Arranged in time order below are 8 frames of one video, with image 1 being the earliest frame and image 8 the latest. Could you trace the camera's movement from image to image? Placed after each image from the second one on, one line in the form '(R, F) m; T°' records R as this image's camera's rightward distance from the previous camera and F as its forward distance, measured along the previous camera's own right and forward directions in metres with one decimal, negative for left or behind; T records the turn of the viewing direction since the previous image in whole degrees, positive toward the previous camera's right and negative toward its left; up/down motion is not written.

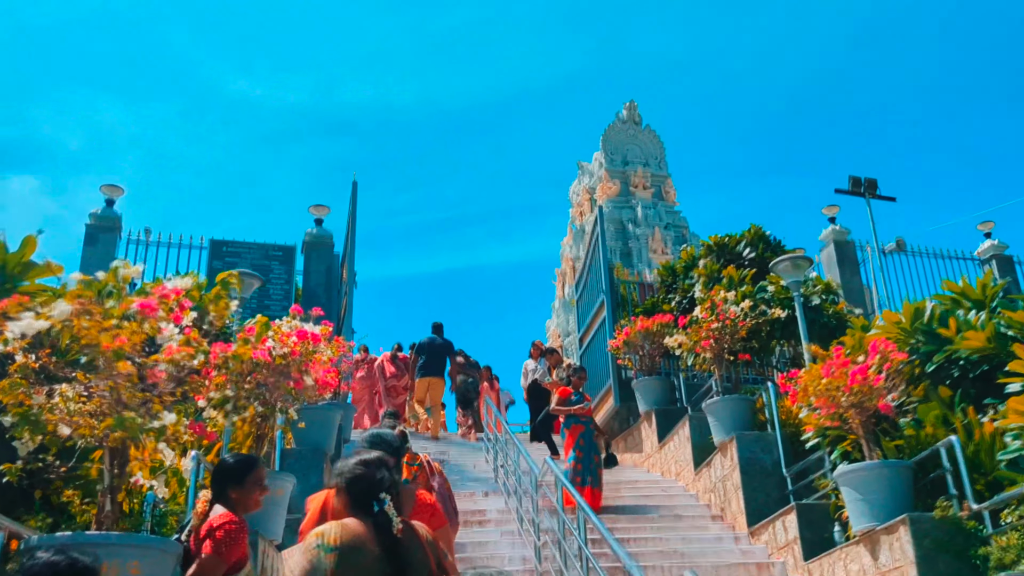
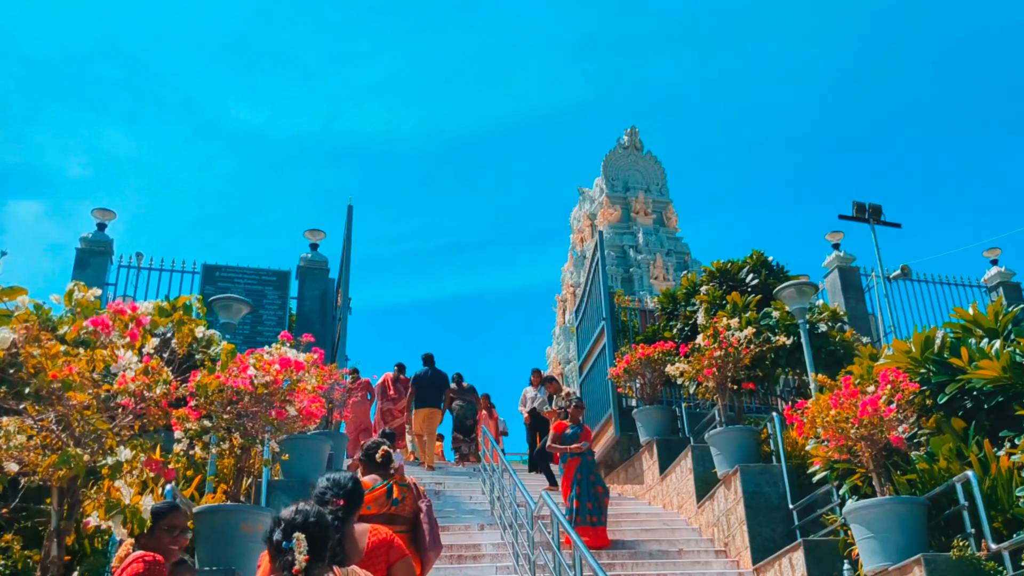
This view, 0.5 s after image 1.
(+0.1, +0.3) m; 0°
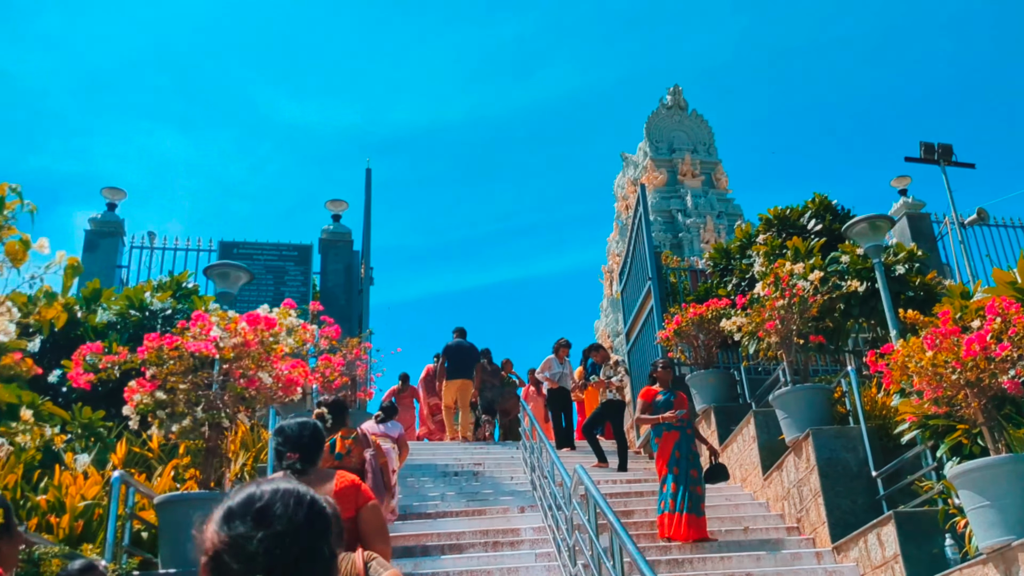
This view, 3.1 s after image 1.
(+0.2, +1.2) m; -3°
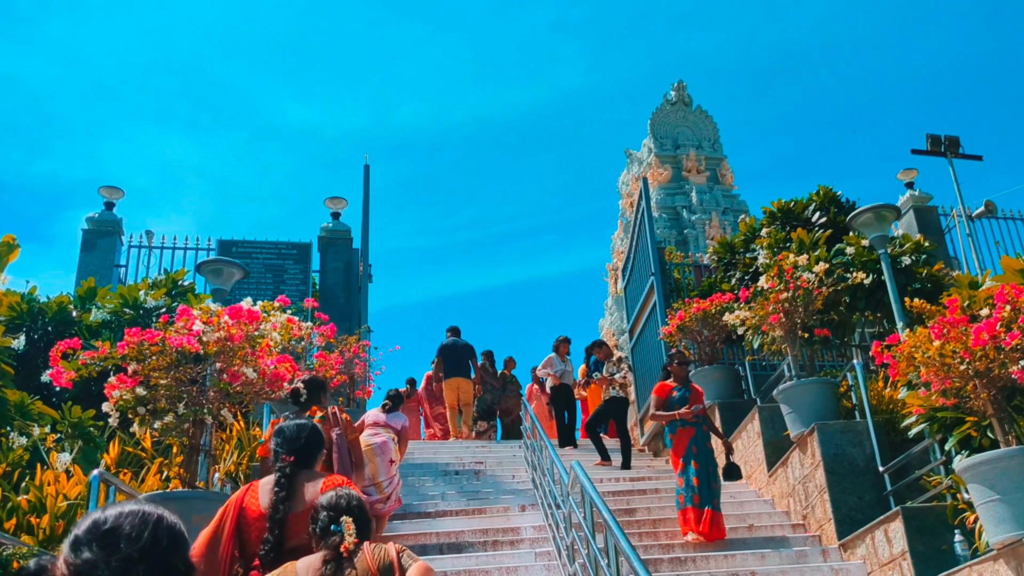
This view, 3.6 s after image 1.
(+0.1, +0.2) m; 0°
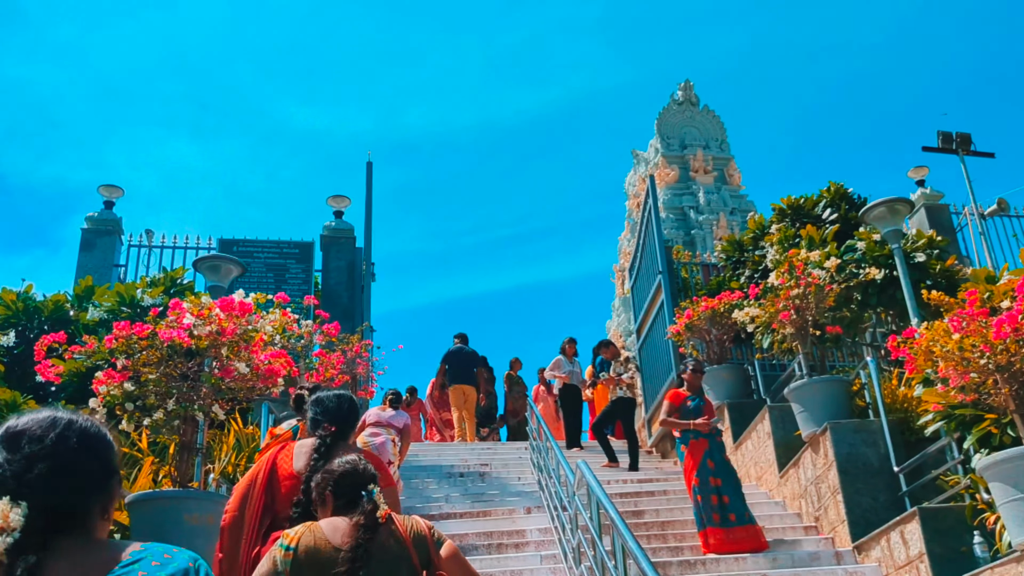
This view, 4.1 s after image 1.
(0.0, +0.2) m; 0°
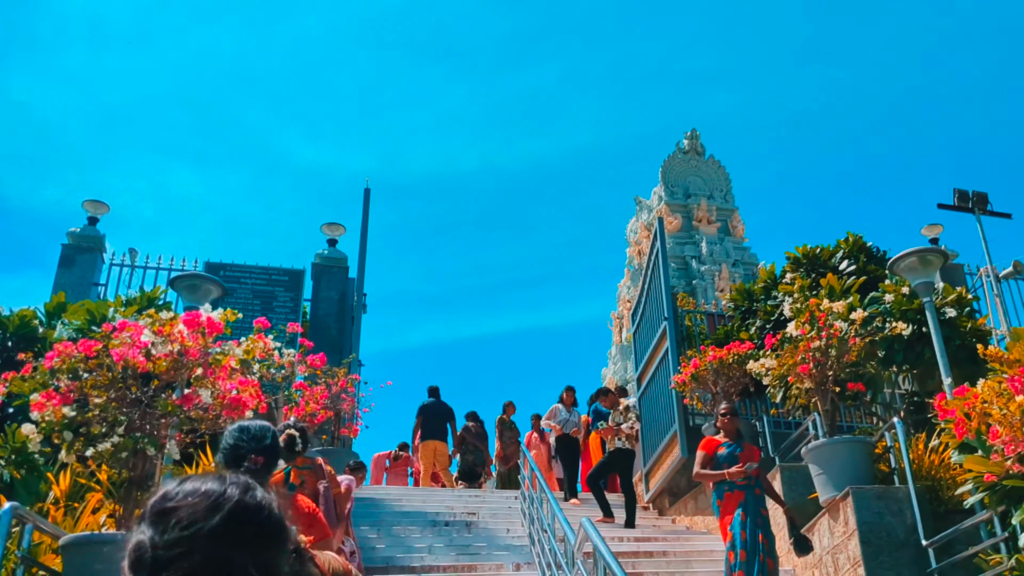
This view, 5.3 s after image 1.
(-0.1, +0.6) m; 0°
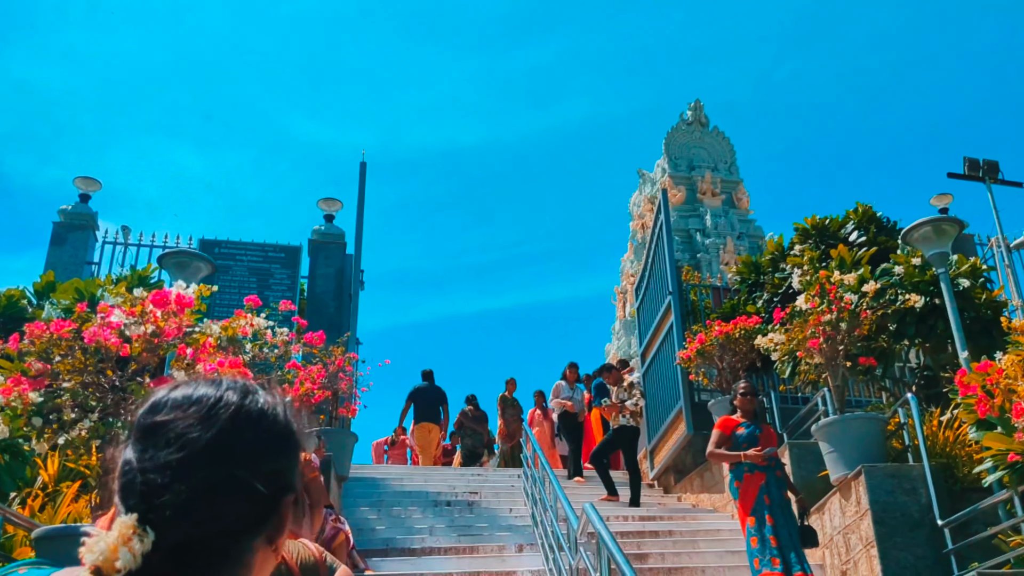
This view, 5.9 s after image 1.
(0.0, +0.3) m; 0°
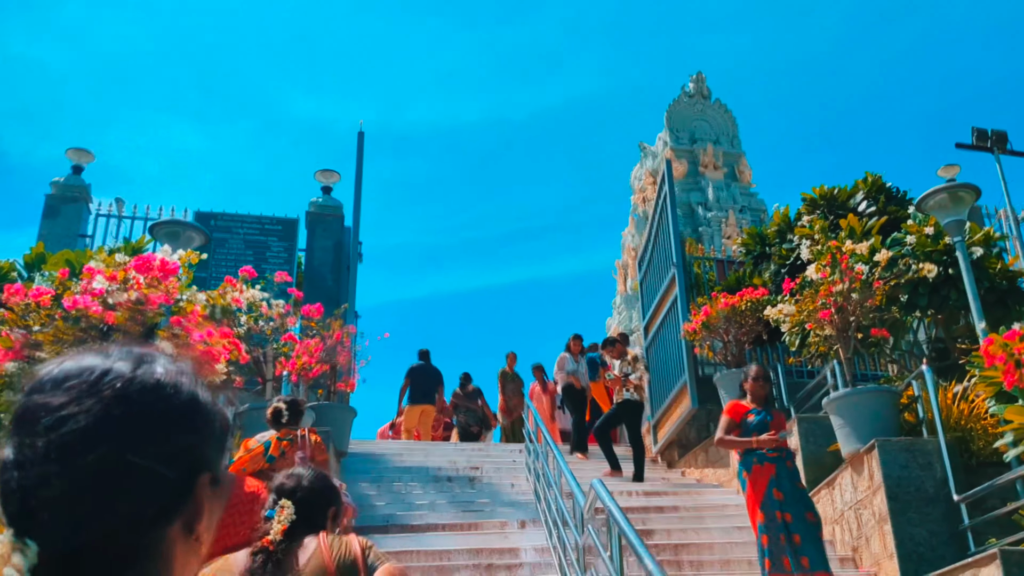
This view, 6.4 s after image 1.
(0.0, +0.2) m; 0°
